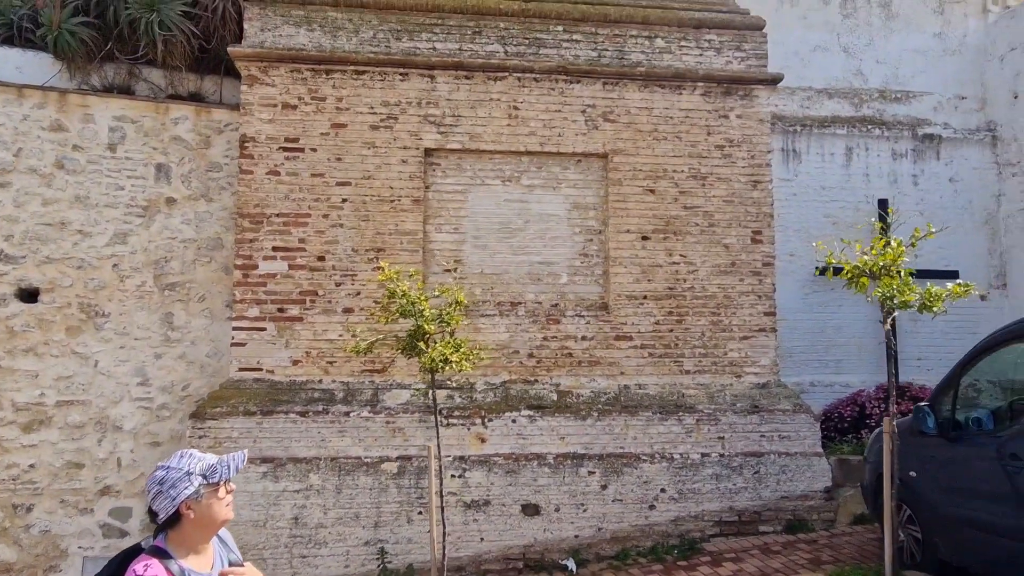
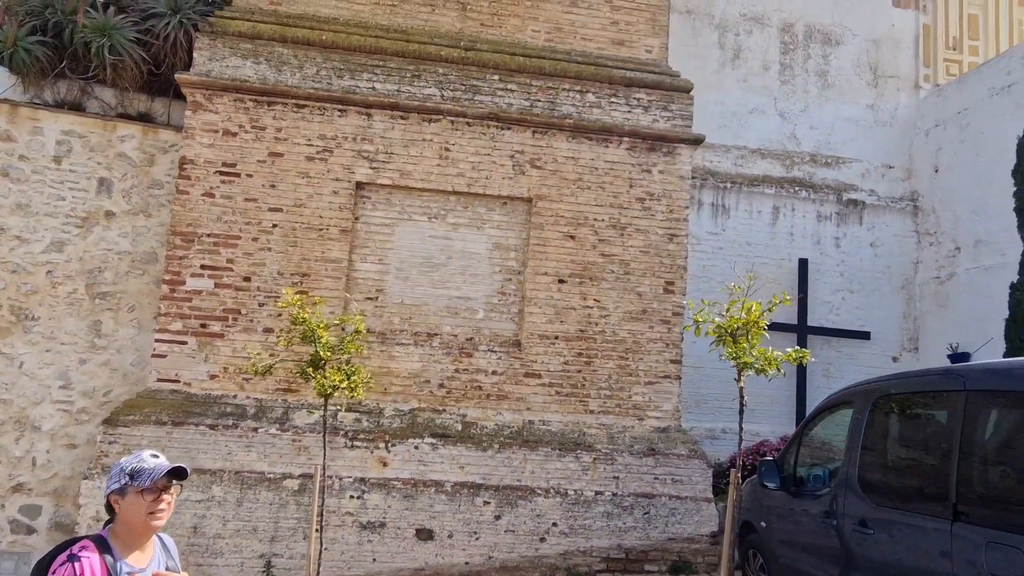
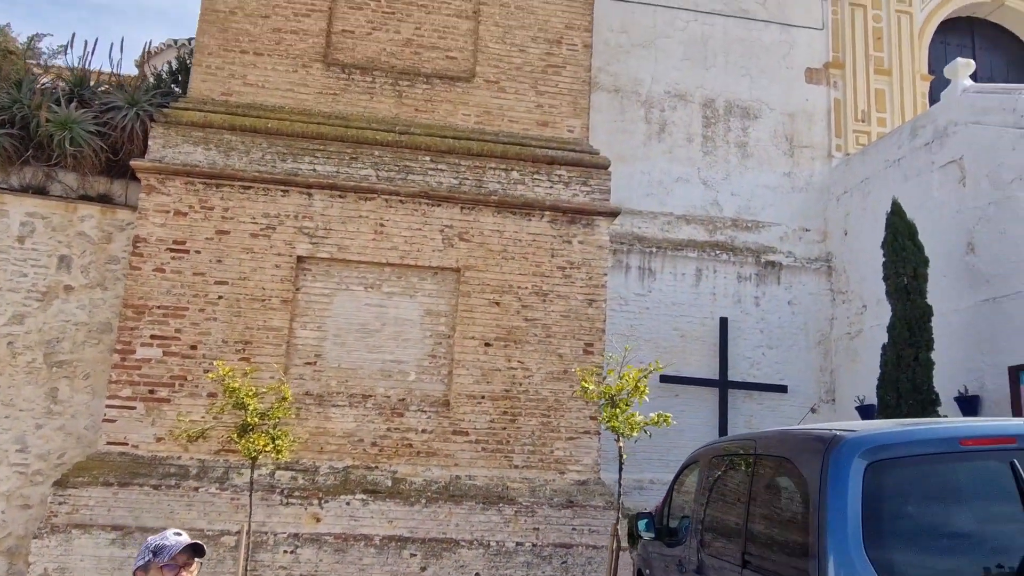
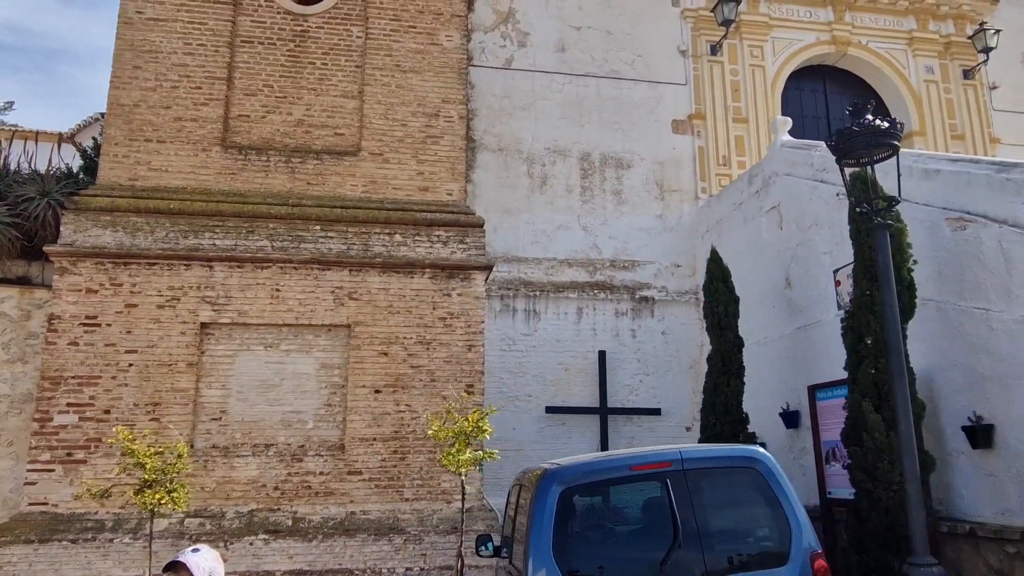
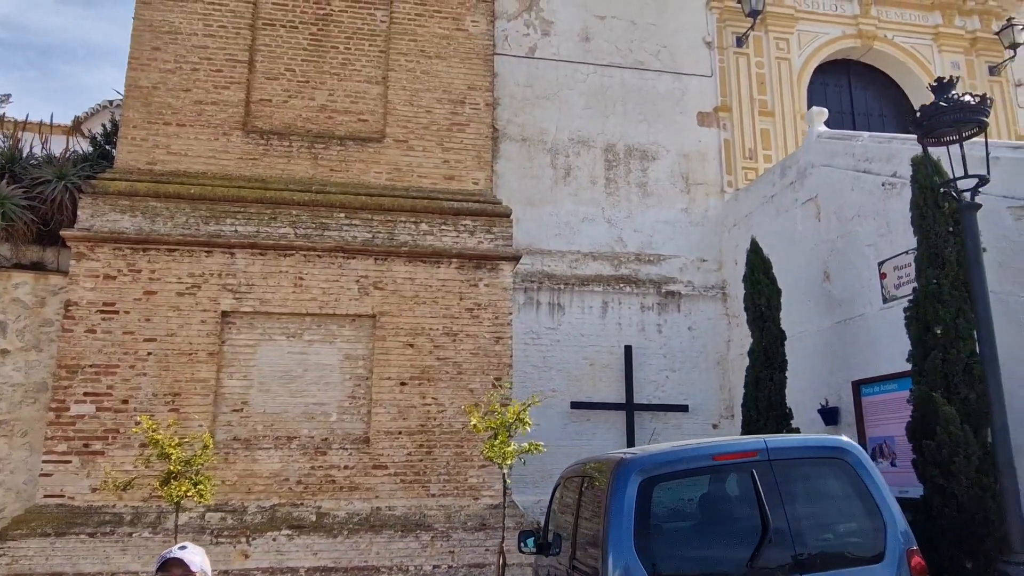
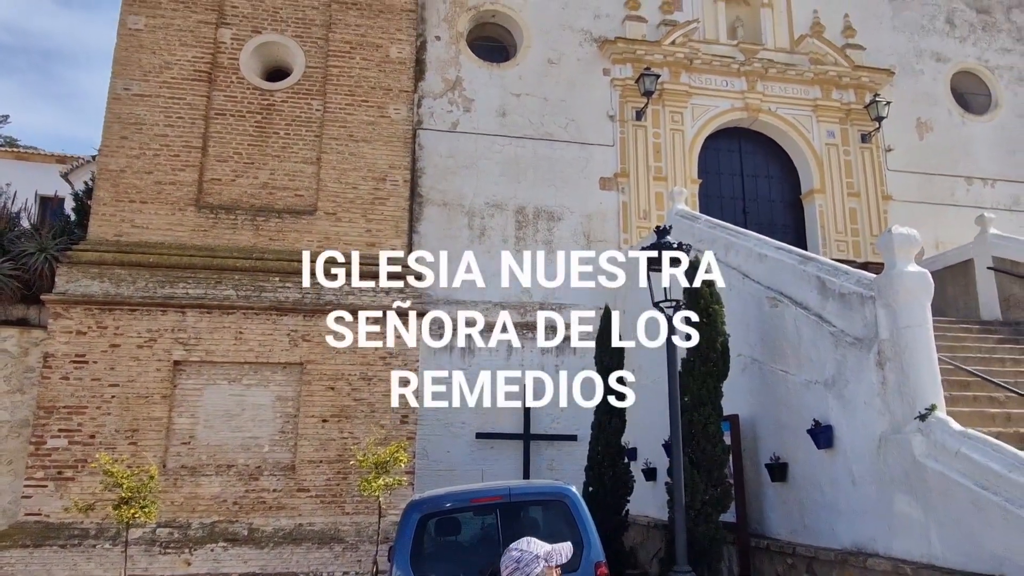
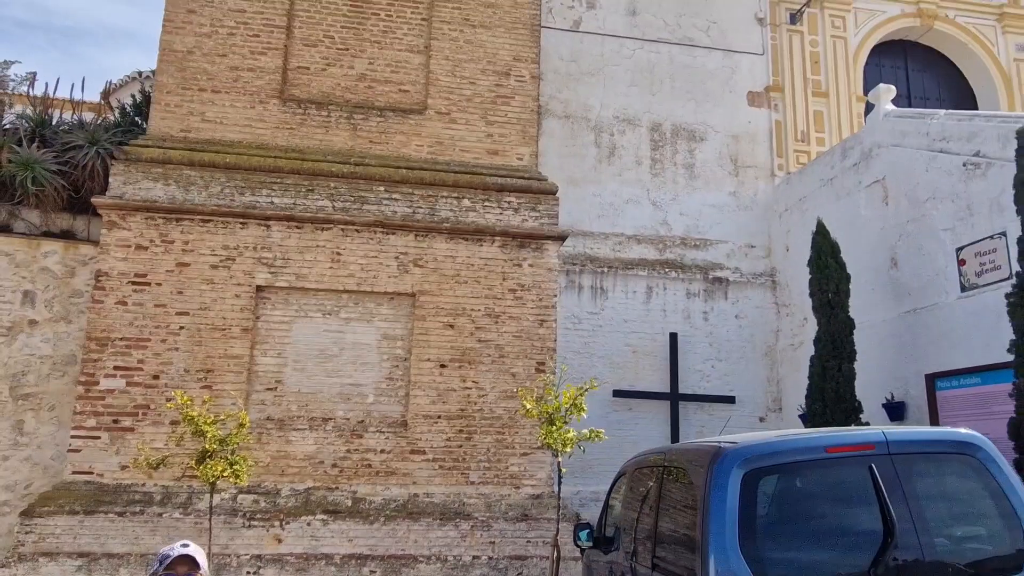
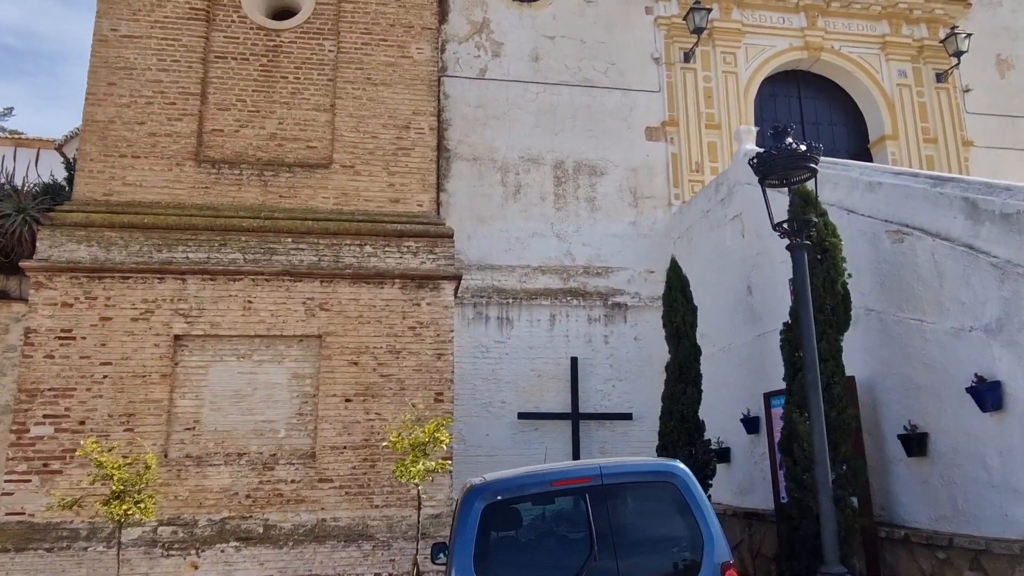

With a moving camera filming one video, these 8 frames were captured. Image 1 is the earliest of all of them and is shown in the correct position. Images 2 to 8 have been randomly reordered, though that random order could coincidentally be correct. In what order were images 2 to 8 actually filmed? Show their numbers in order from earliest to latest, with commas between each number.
2, 3, 7, 5, 4, 8, 6
